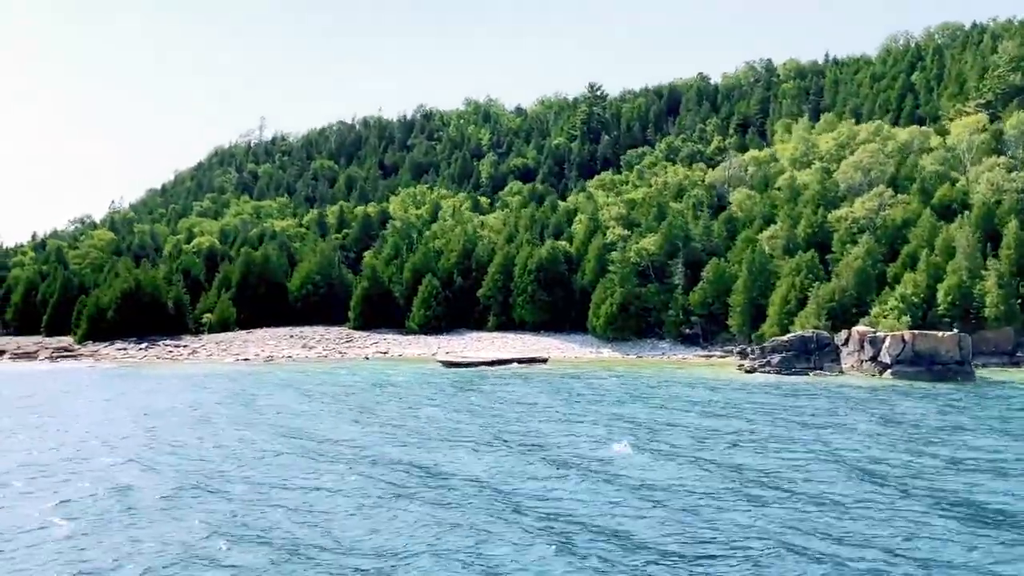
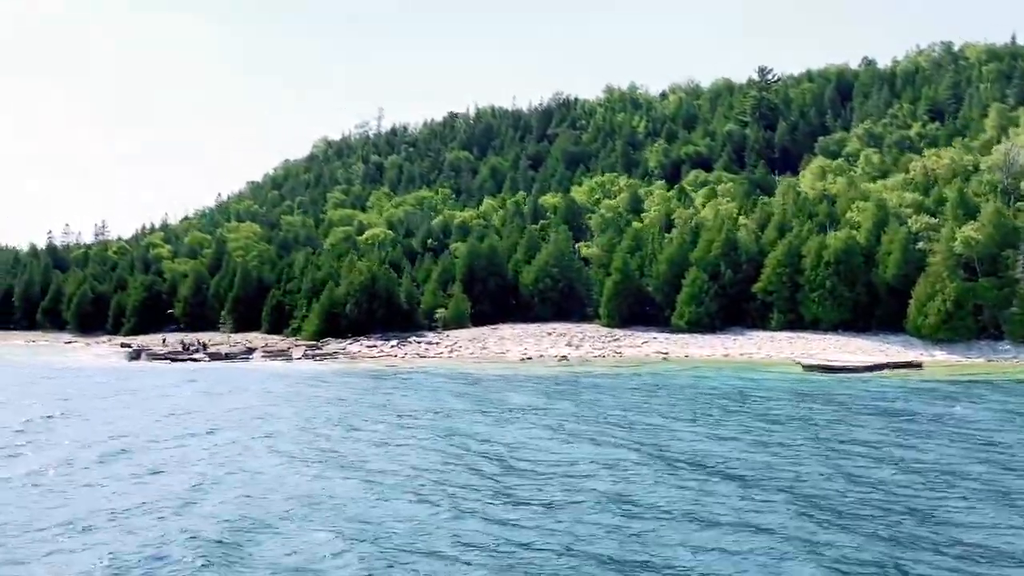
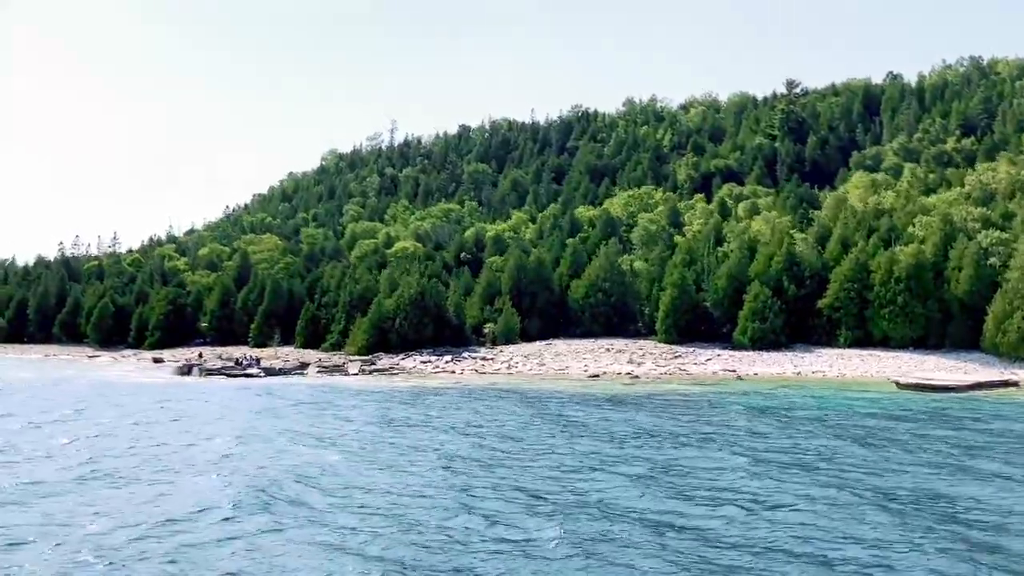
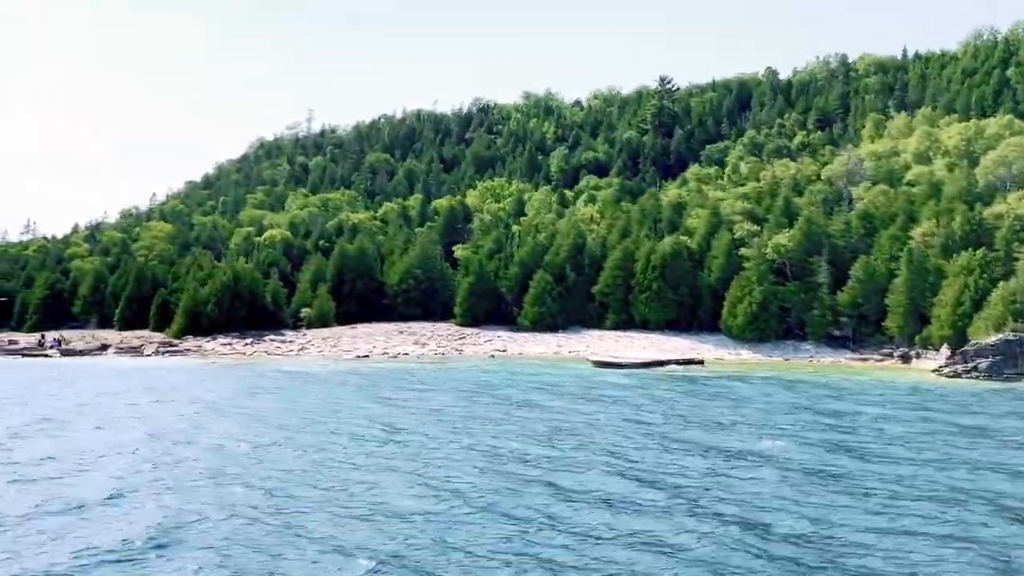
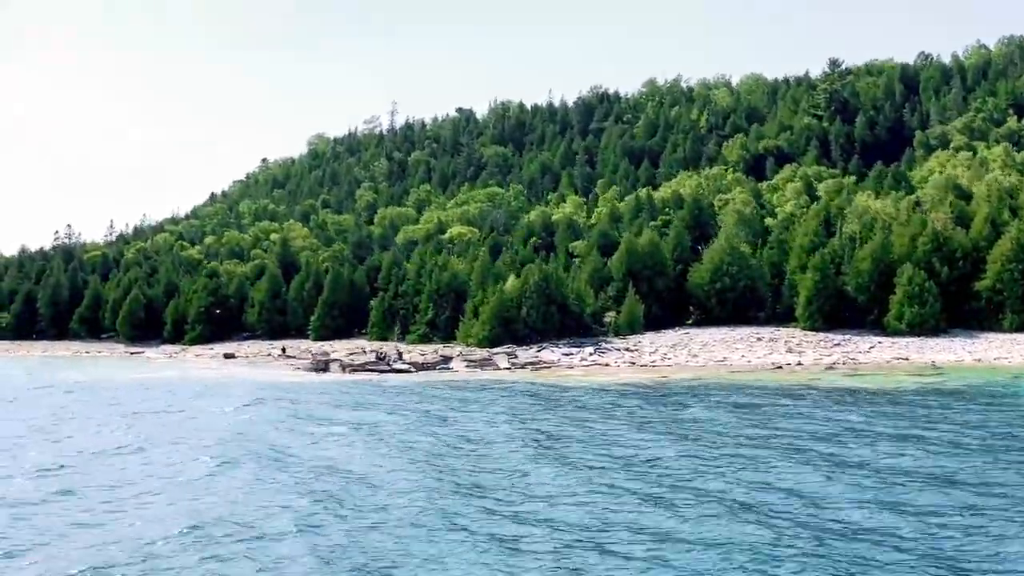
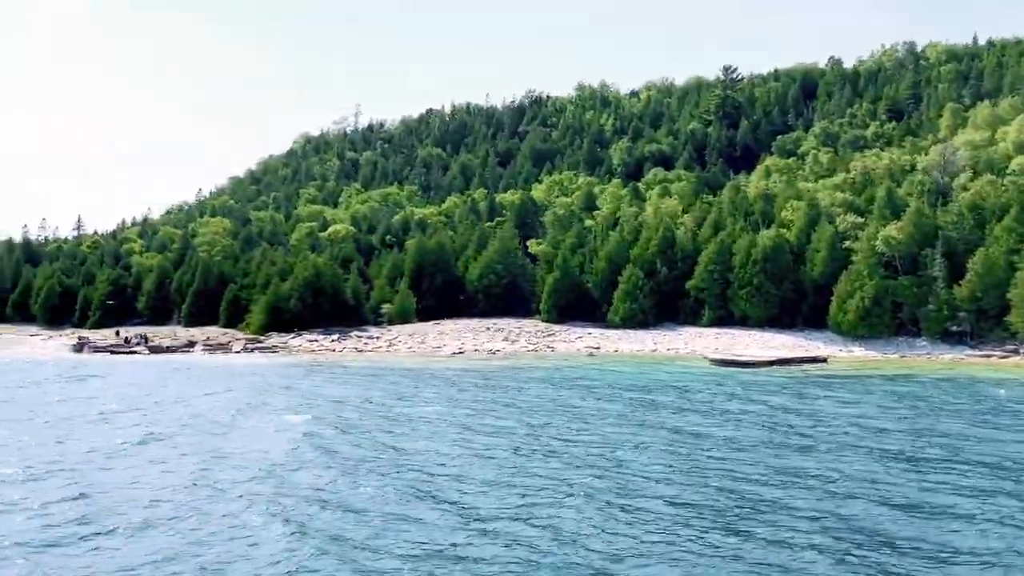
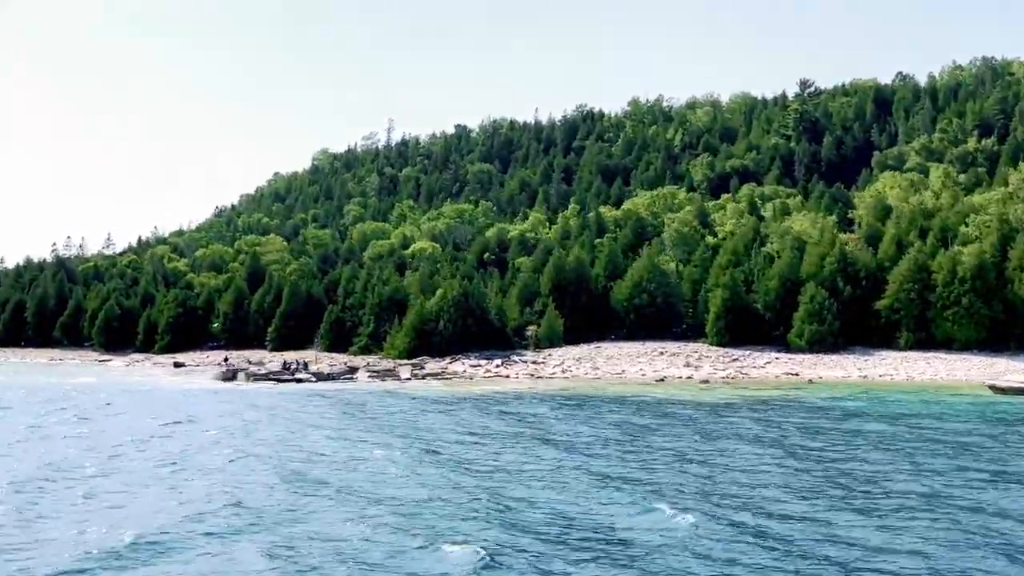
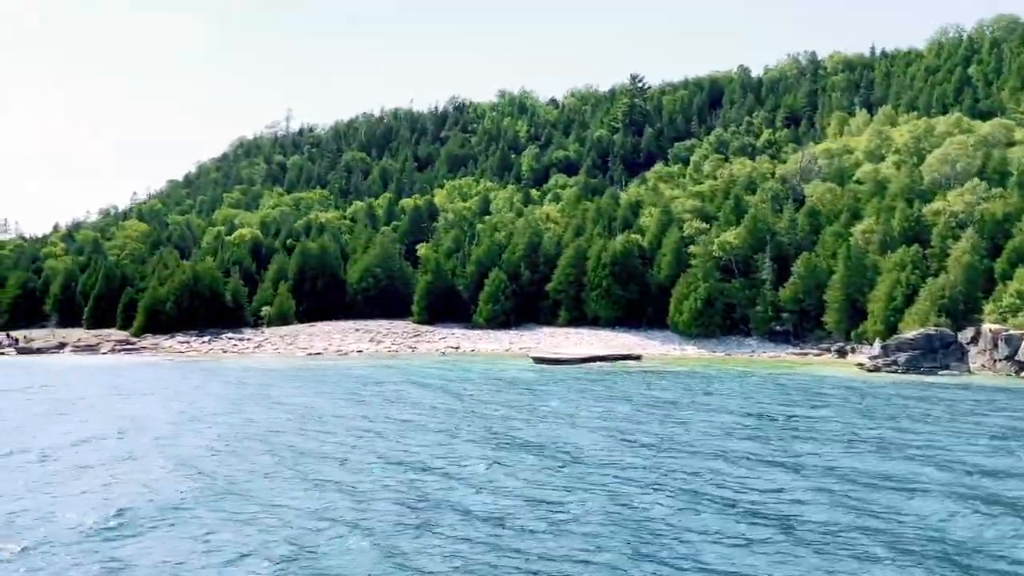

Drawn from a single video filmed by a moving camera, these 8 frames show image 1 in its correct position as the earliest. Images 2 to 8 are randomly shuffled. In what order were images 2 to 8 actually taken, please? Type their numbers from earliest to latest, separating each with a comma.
8, 4, 6, 2, 3, 7, 5
